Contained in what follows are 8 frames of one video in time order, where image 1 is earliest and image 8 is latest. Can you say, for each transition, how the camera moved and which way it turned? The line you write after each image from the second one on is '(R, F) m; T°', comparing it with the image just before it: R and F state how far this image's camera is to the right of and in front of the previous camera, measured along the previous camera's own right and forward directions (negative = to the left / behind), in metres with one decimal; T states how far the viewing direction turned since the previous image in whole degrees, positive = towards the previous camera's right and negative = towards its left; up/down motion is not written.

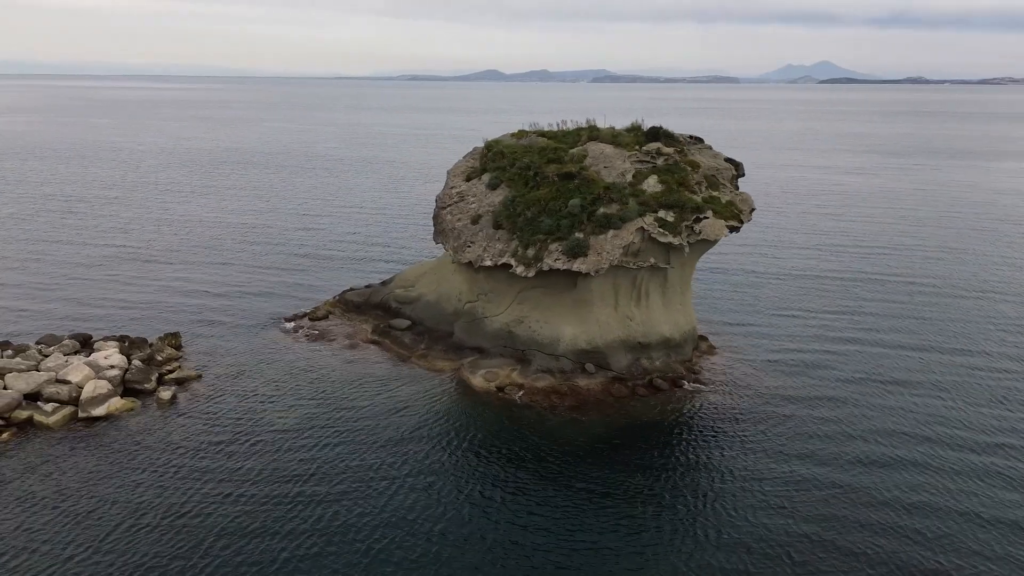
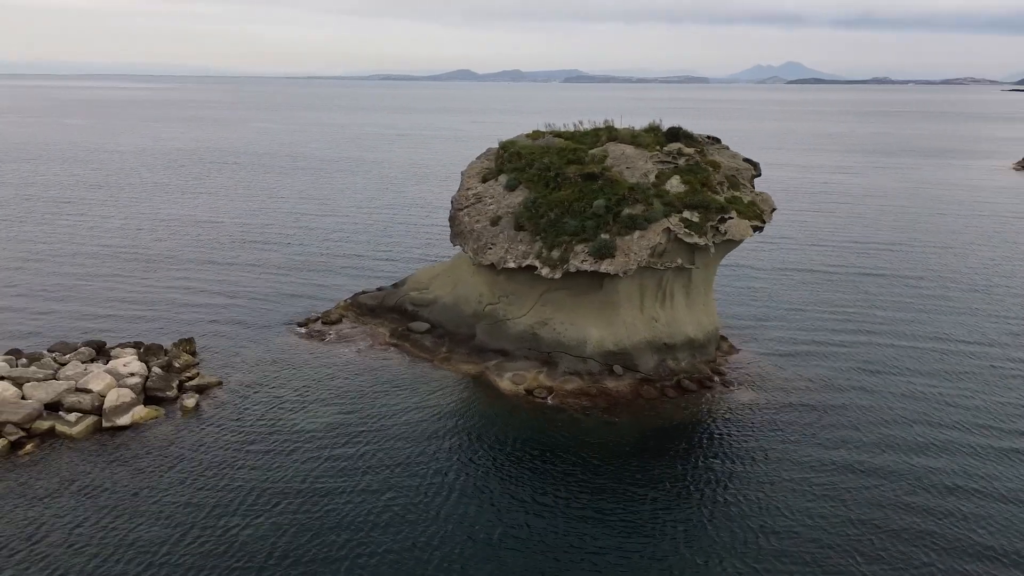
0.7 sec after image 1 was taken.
(-2.2, +0.3) m; +2°
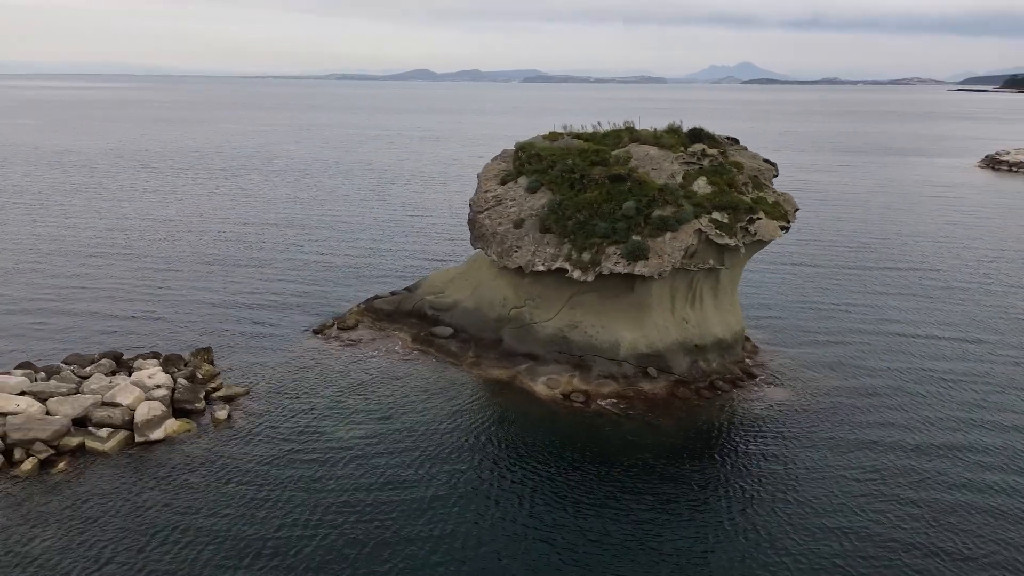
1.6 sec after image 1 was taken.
(-3.0, +0.4) m; +3°
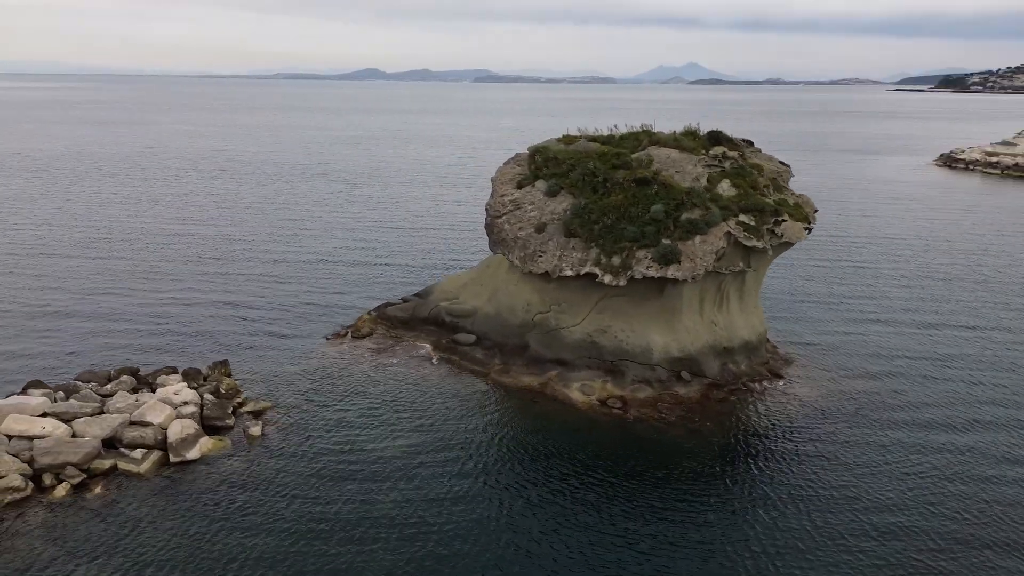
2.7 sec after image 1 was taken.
(-3.3, +0.6) m; +3°
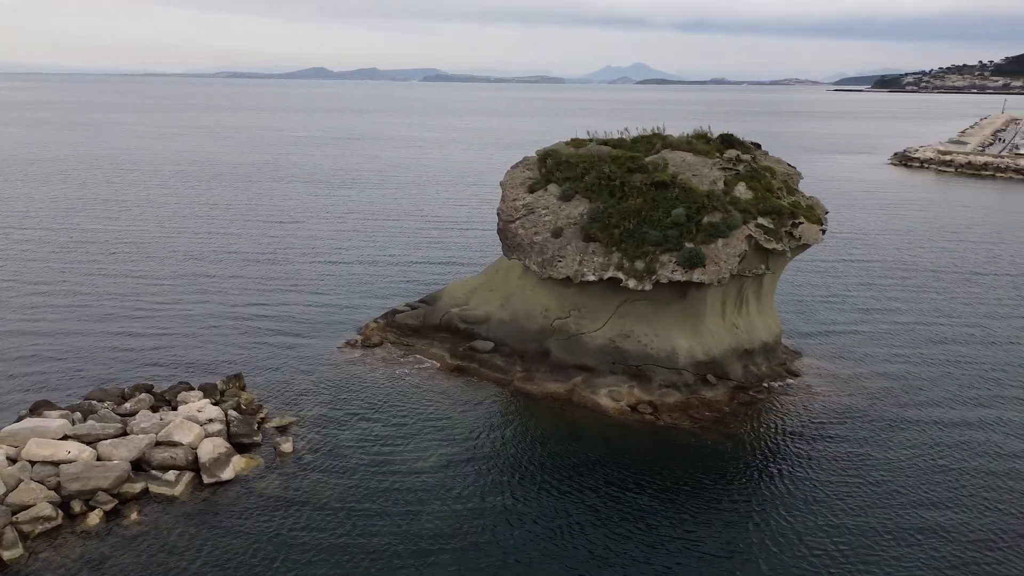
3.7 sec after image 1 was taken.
(-3.0, +0.5) m; +4°
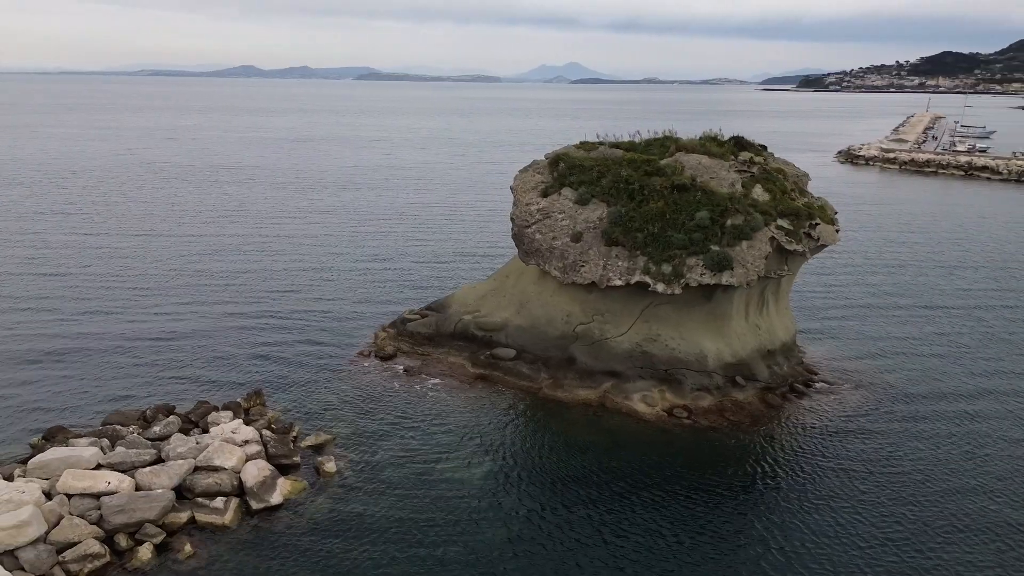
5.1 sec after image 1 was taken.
(-3.7, +0.7) m; +5°
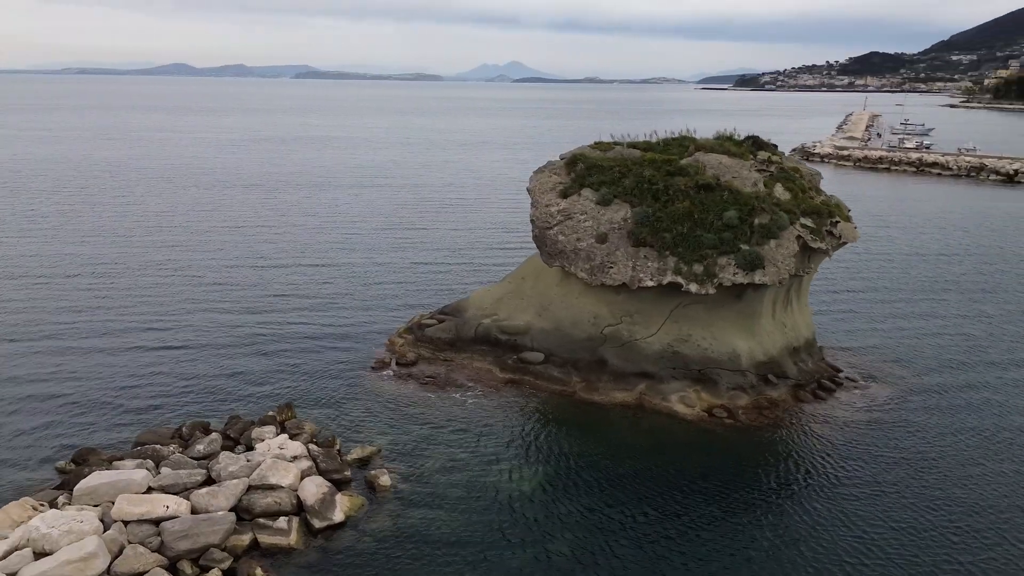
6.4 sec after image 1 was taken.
(-3.6, +0.7) m; +4°
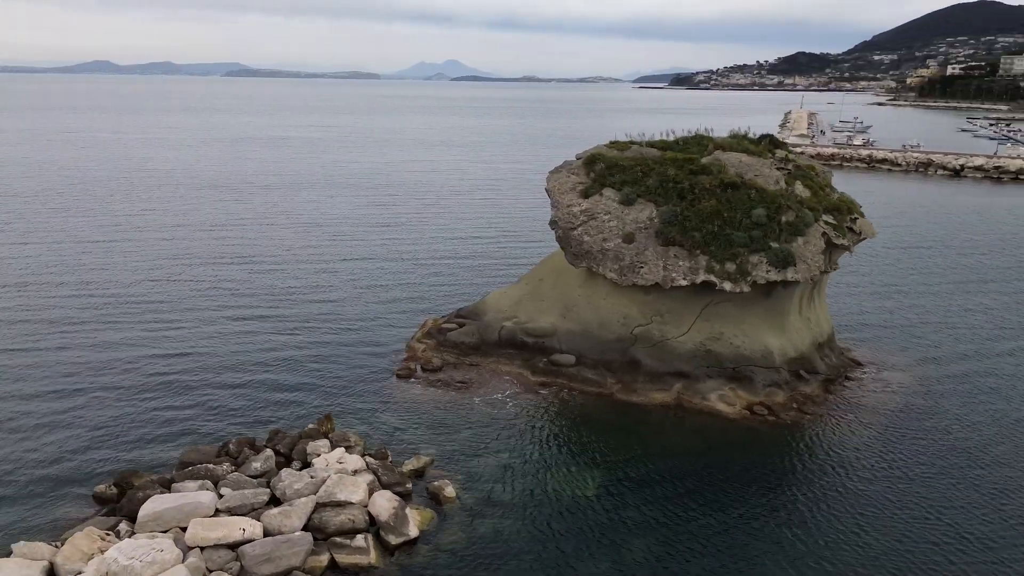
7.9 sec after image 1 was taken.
(-3.9, +0.7) m; +4°
